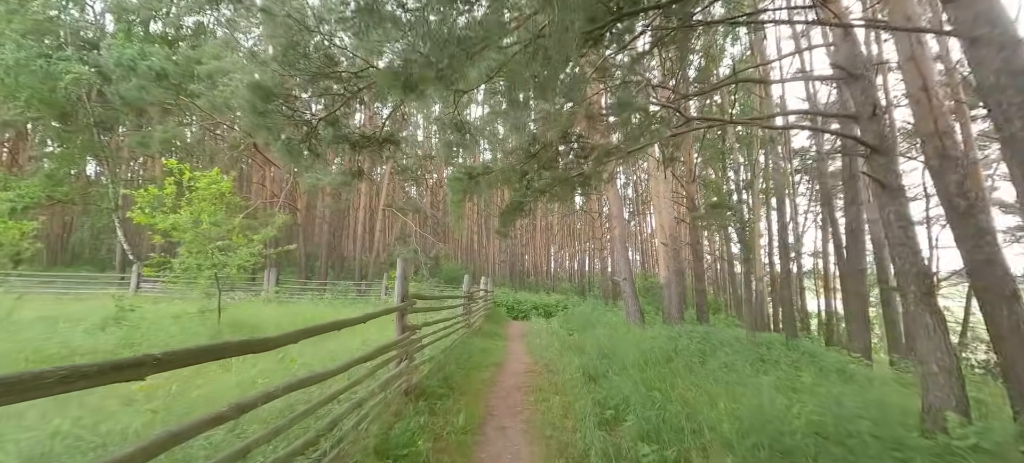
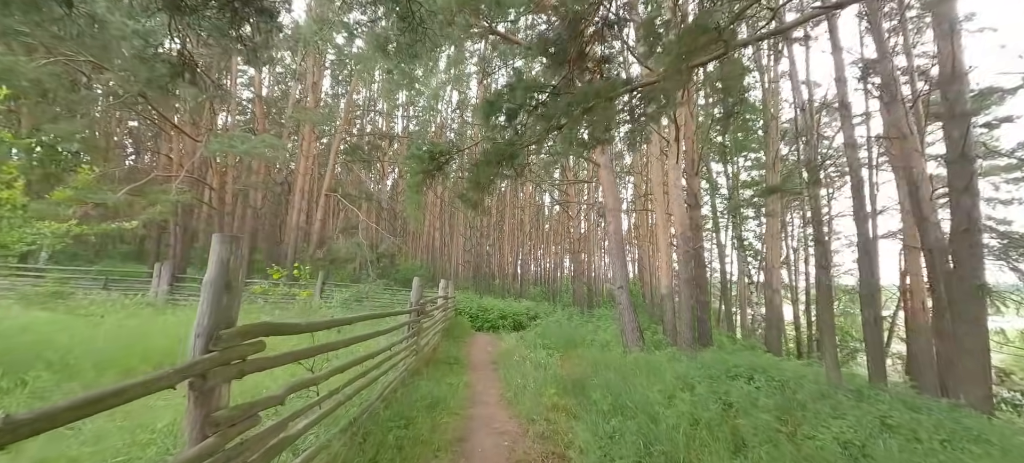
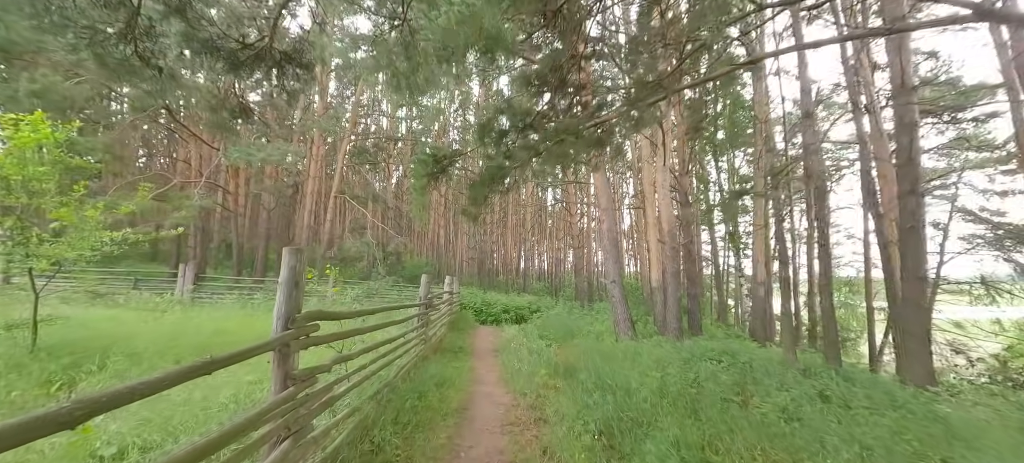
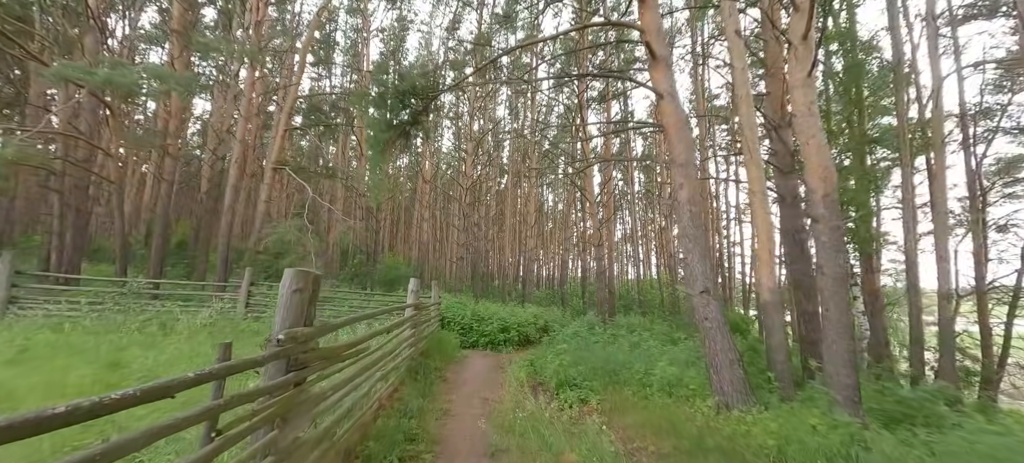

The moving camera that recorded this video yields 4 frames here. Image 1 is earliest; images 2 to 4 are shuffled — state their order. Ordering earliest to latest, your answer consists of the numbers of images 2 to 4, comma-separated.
3, 2, 4
